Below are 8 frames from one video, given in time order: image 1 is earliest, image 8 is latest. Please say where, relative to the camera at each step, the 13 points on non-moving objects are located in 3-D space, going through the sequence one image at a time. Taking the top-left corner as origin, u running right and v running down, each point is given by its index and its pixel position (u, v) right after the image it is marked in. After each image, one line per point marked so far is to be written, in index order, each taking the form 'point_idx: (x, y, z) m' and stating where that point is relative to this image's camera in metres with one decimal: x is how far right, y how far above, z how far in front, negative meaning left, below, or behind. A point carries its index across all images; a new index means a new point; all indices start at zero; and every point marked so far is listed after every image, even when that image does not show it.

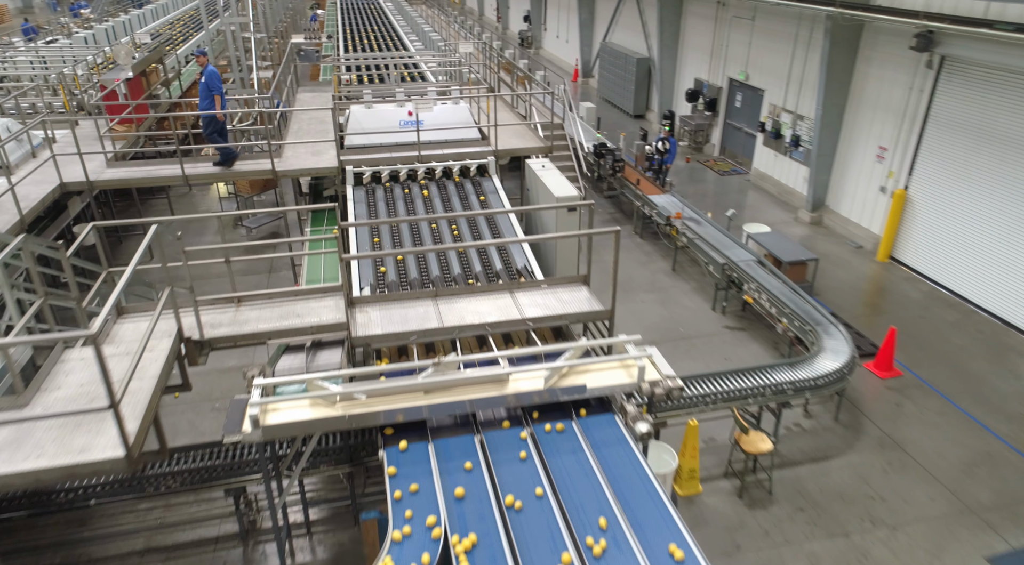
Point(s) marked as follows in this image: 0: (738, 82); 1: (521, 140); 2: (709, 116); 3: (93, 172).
0: (+4.3, +3.8, +13.1) m
1: (+0.2, +1.9, +9.4) m
2: (+4.0, +3.4, +14.1) m
3: (-4.9, +1.3, +8.1) m
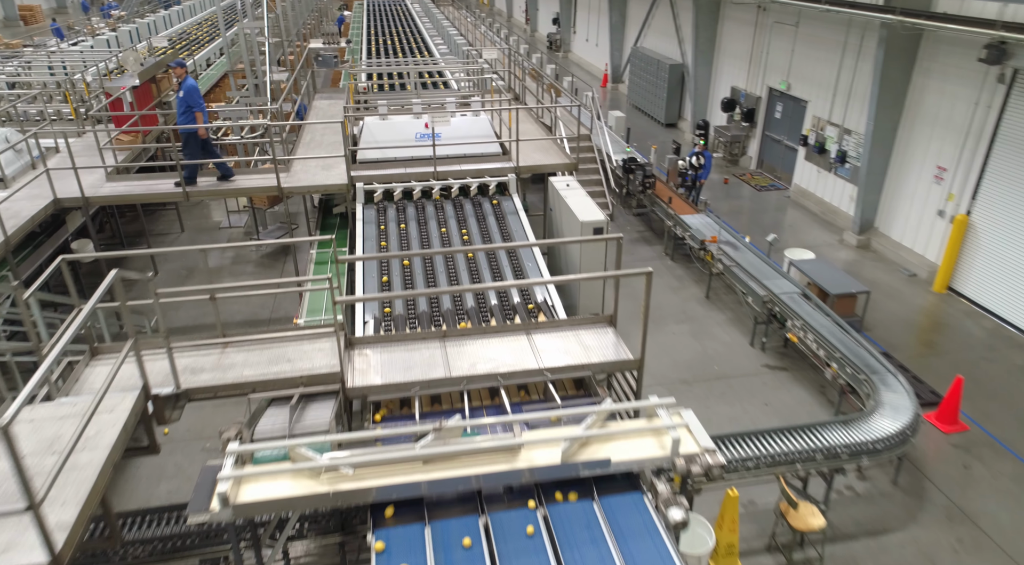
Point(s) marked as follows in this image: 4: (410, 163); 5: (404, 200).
0: (+4.8, +3.4, +12.4) m
1: (+0.4, +1.6, +8.7) m
2: (+4.5, +3.0, +13.3) m
3: (-4.7, +1.1, +7.7) m
4: (-1.2, +1.5, +8.4) m
5: (-1.3, +1.0, +8.2) m
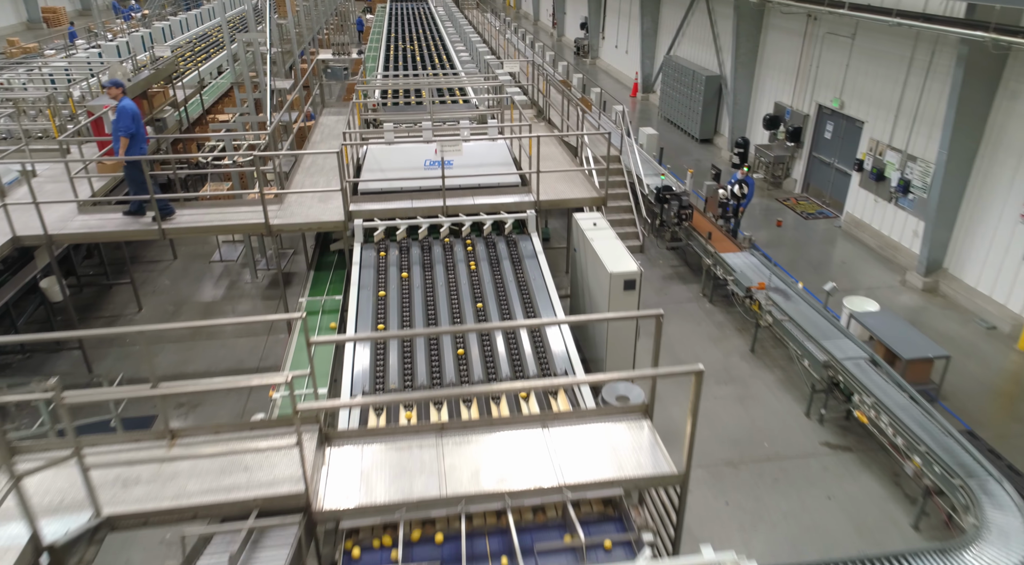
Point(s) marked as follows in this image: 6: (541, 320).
0: (+5.2, +2.8, +11.2) m
1: (+0.7, +1.1, +7.7) m
2: (+4.9, +2.4, +12.1) m
3: (-4.5, +0.6, +6.8) m
4: (-1.0, +0.9, +7.5) m
5: (-1.1, +0.5, +7.3) m
6: (+0.2, -0.2, +4.2) m
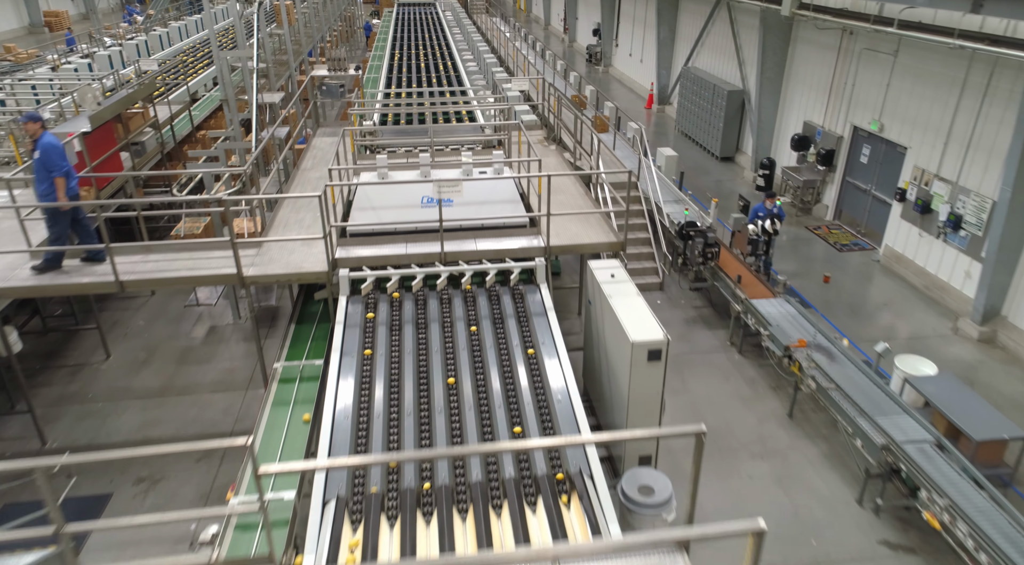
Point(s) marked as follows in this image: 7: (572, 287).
0: (+5.3, +2.2, +10.3) m
1: (+0.8, +0.5, +6.9) m
2: (+5.1, +1.8, +11.2) m
3: (-4.4, +0.1, +6.0) m
4: (-0.9, +0.4, +6.6) m
5: (-1.0, -0.1, +6.4) m
6: (+0.2, -0.7, +3.3) m
7: (+0.8, -0.1, +8.9) m
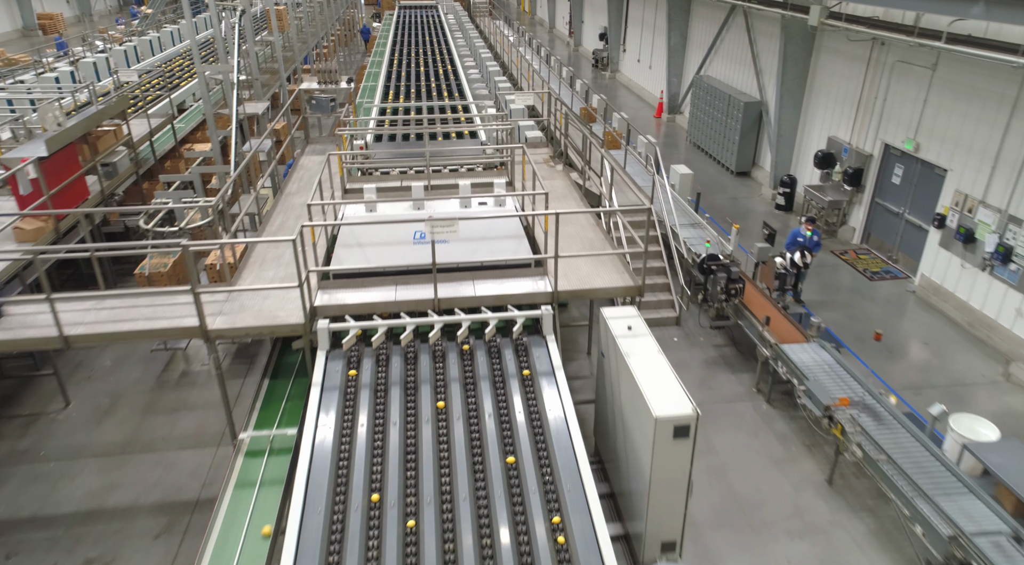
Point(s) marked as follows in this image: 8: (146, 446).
0: (+5.3, +1.8, +9.5) m
1: (+0.8, +0.1, +6.1) m
2: (+5.1, +1.4, +10.4) m
3: (-4.4, -0.3, +5.3) m
4: (-0.9, 0.0, +5.9) m
5: (-1.0, -0.5, +5.7) m
6: (+0.2, -1.2, +2.5) m
7: (+0.8, -0.5, +8.1) m
8: (-3.4, -1.5, +6.4) m
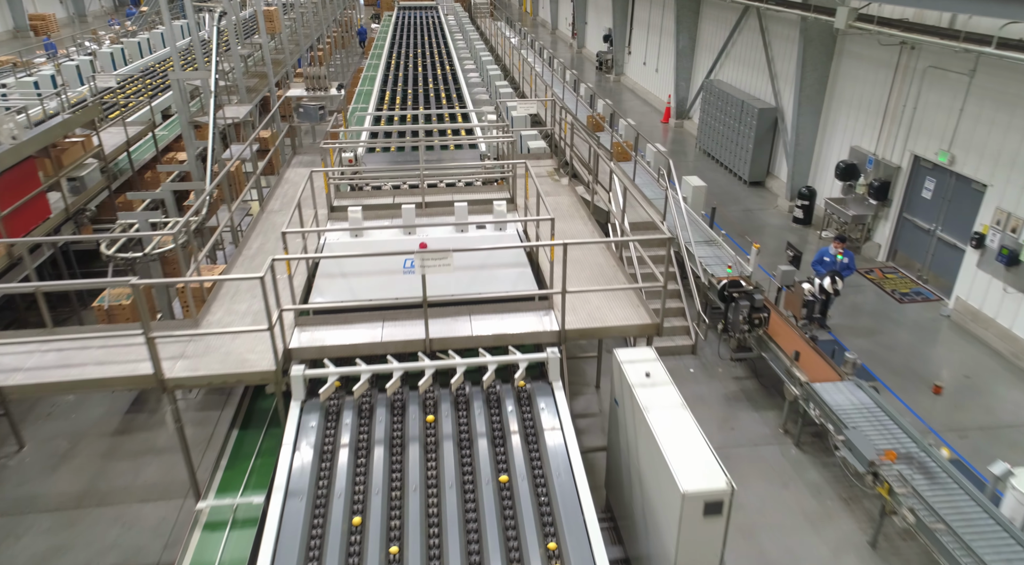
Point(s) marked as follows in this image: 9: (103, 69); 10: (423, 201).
0: (+5.3, +1.5, +8.8) m
1: (+0.8, -0.2, +5.4) m
2: (+5.1, +1.1, +9.7) m
3: (-4.4, -0.6, +4.6) m
4: (-0.9, -0.3, +5.2) m
5: (-1.0, -0.8, +5.0) m
6: (+0.2, -1.4, +1.9) m
7: (+0.8, -0.8, +7.4) m
8: (-3.4, -1.8, +5.8) m
9: (-9.3, +4.9, +15.8) m
10: (-1.0, +0.9, +7.5) m
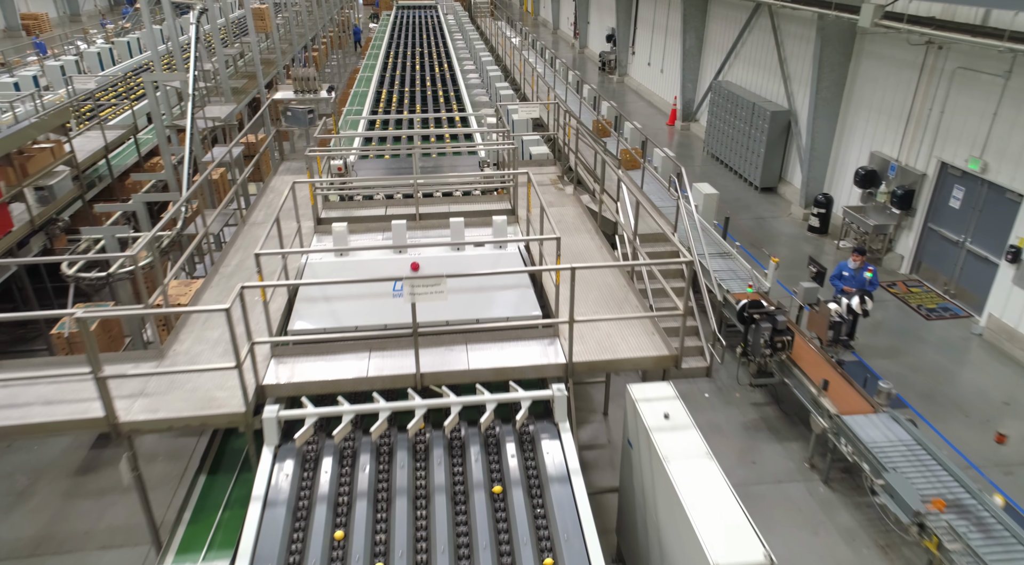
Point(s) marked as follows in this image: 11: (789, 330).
0: (+5.4, +1.3, +8.2) m
1: (+0.8, -0.3, +4.9) m
2: (+5.1, +0.9, +9.2) m
3: (-4.4, -0.7, +4.1) m
4: (-0.9, -0.5, +4.7) m
5: (-1.0, -0.9, +4.4) m
6: (+0.2, -1.6, +1.3) m
7: (+0.8, -0.9, +6.9) m
8: (-3.4, -2.0, +5.2) m
9: (-9.3, +4.7, +15.2) m
10: (-1.0, +0.7, +7.0) m
11: (+2.5, -0.4, +6.3) m
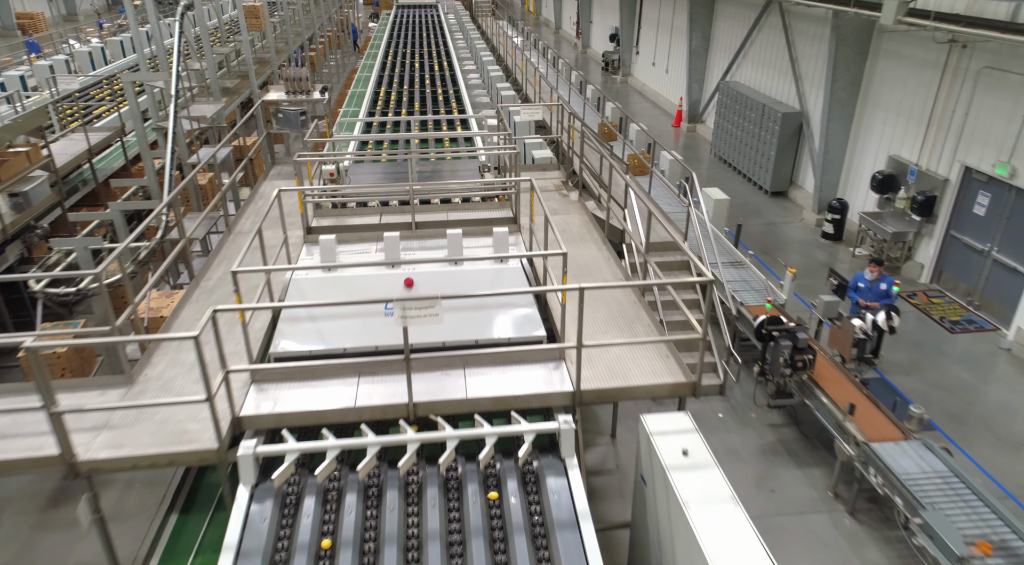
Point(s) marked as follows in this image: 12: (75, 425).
0: (+5.4, +1.2, +7.8) m
1: (+0.8, -0.5, +4.5) m
2: (+5.2, +0.8, +8.8) m
3: (-4.4, -0.9, +3.7) m
4: (-0.9, -0.6, +4.3) m
5: (-1.0, -1.1, +4.0) m
6: (+0.2, -1.7, +0.9) m
7: (+0.9, -1.1, +6.5) m
8: (-3.4, -2.1, +4.8) m
9: (-9.3, +4.6, +14.8) m
10: (-1.0, +0.6, +6.6) m
11: (+2.5, -0.6, +5.9) m
12: (-2.5, -0.8, +3.9) m
